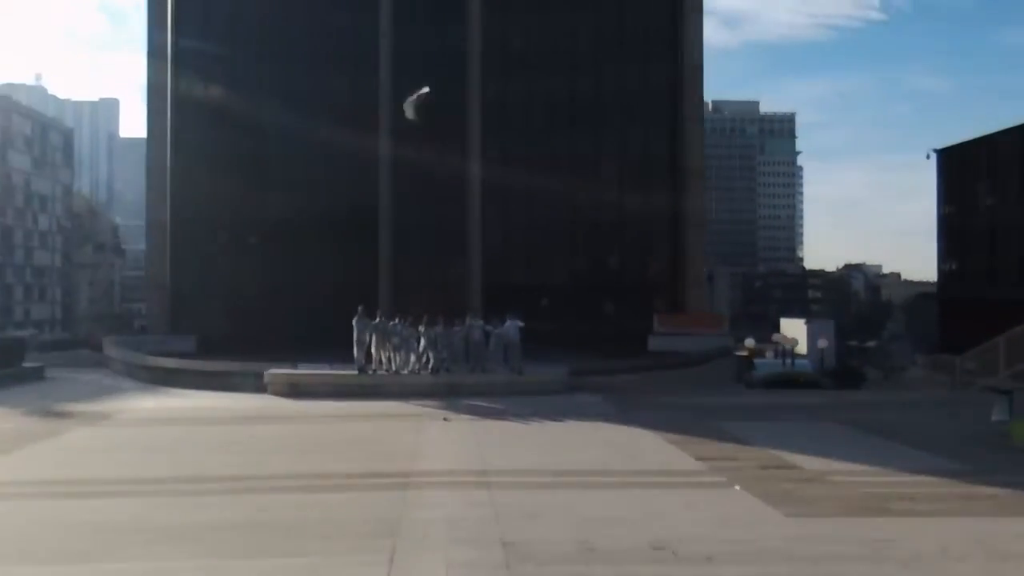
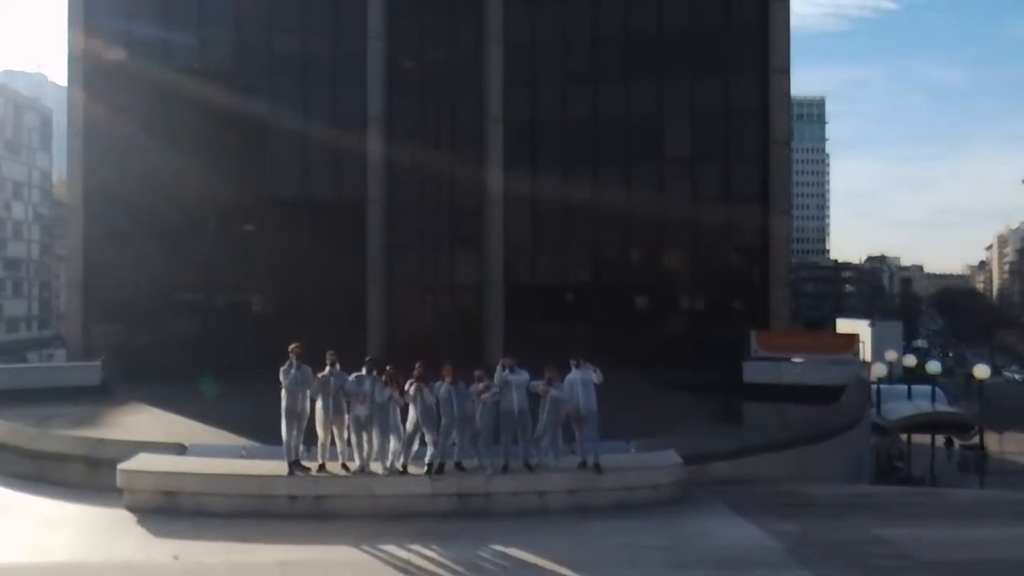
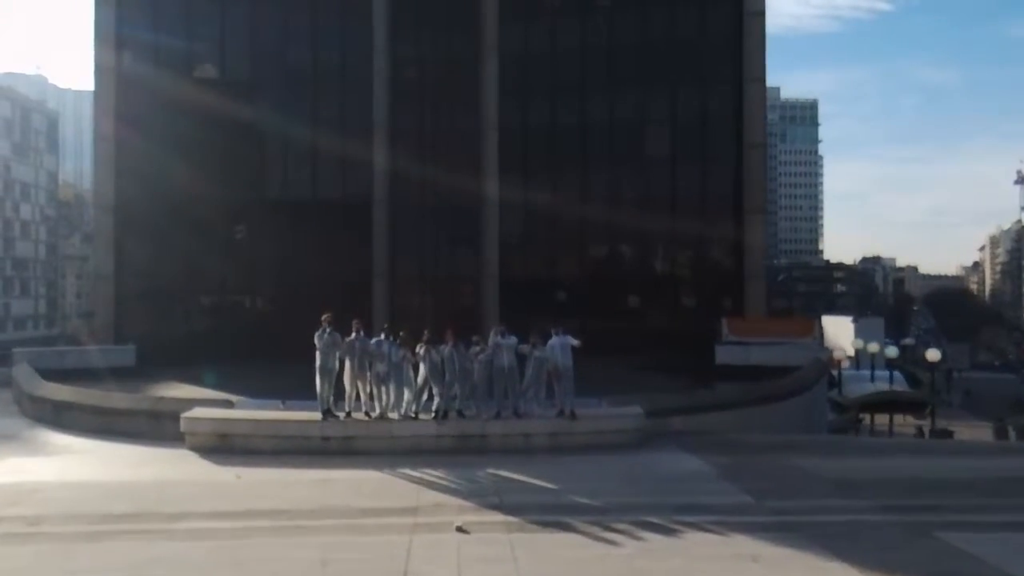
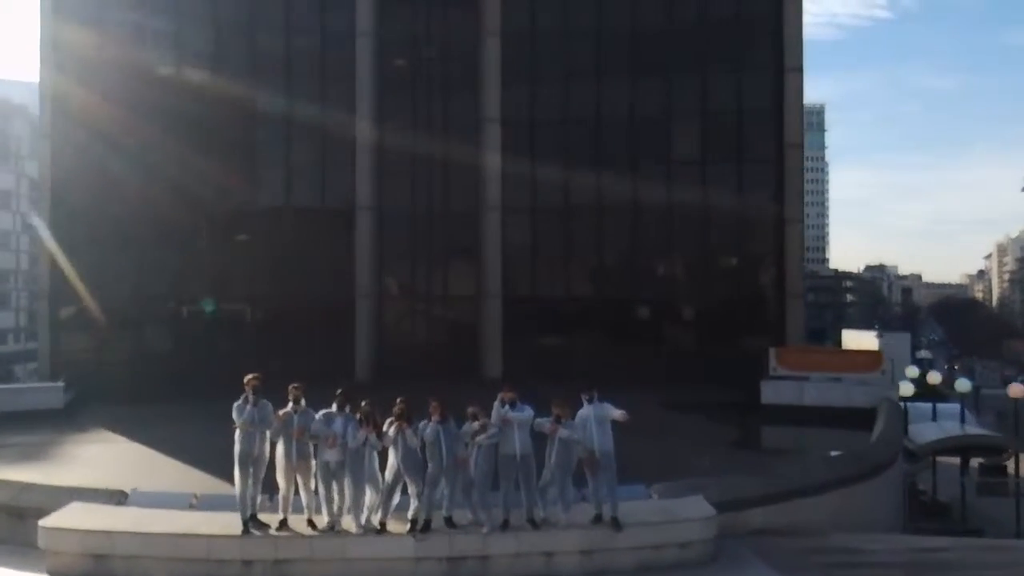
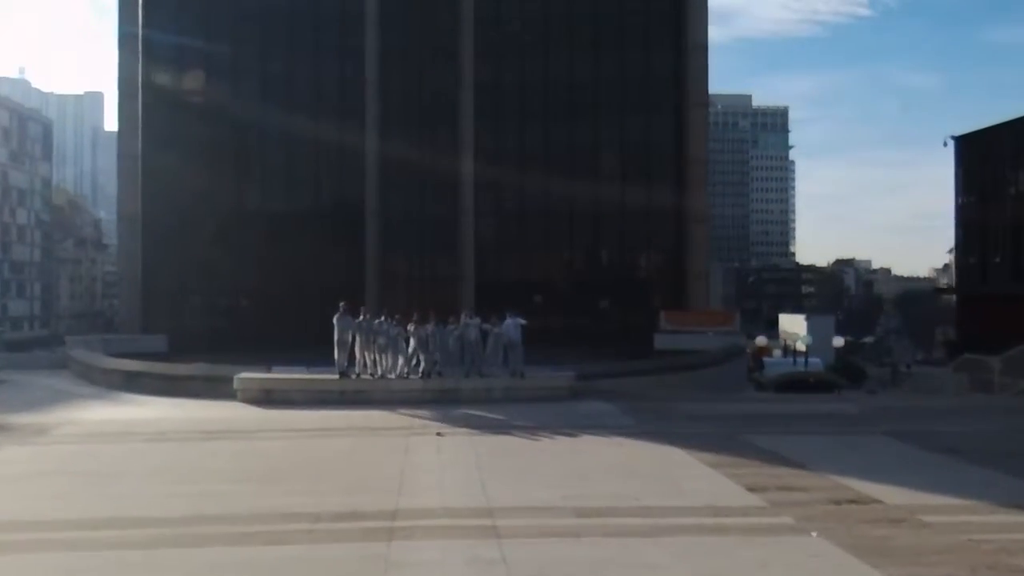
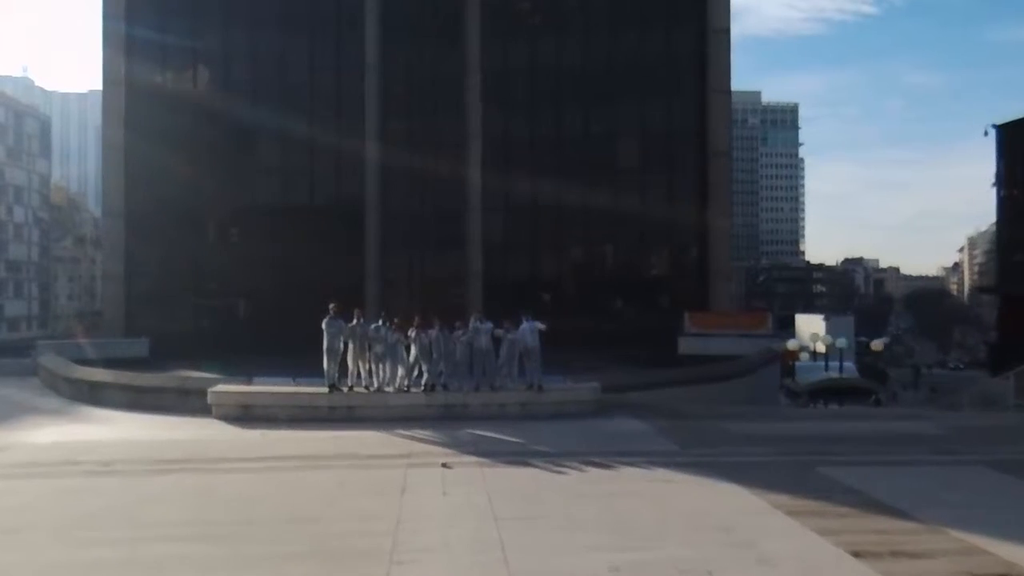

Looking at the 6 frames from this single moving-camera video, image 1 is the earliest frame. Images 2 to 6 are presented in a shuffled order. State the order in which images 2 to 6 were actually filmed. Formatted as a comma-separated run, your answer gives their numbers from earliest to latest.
5, 6, 3, 2, 4
